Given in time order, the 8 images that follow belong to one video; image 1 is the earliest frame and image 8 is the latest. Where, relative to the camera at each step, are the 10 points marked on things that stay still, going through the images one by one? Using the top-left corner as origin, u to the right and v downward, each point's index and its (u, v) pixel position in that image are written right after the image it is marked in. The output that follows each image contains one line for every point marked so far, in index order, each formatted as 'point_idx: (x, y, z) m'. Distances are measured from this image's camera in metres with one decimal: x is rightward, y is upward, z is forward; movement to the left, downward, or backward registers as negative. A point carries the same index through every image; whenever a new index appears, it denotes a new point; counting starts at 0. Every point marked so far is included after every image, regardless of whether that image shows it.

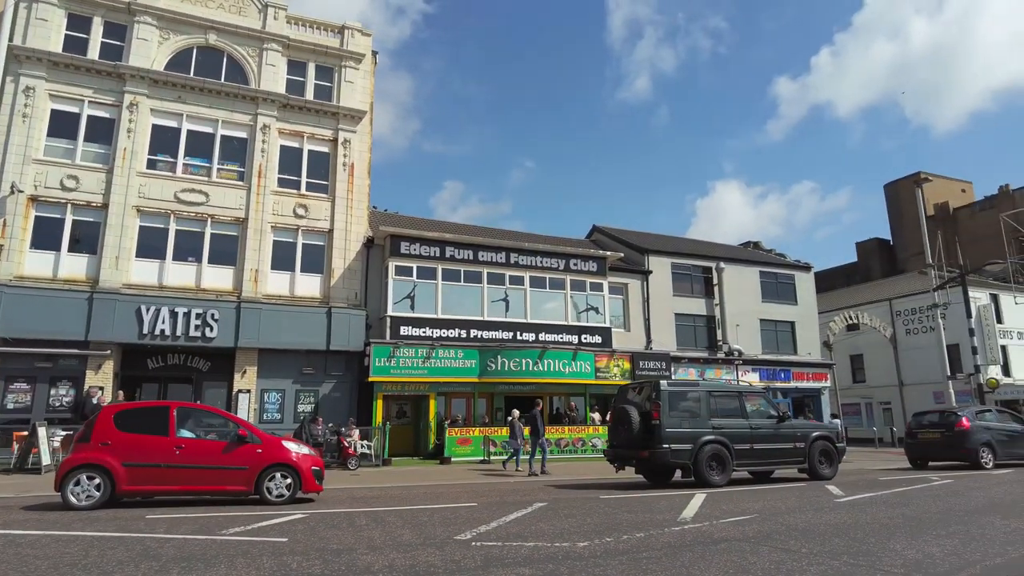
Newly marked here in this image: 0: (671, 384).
0: (+3.5, -1.8, +12.3) m
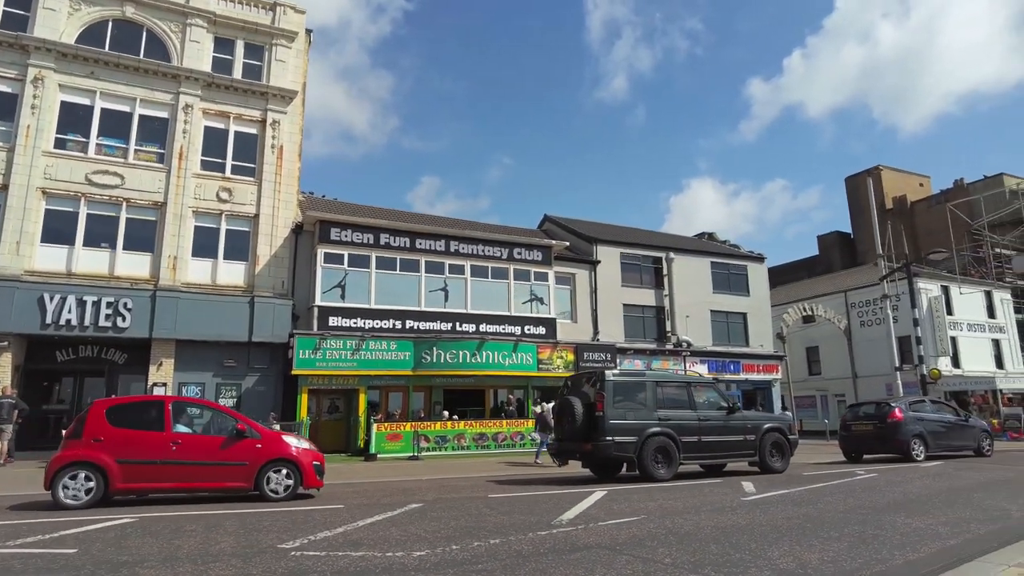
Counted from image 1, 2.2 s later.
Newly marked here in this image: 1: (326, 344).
0: (+1.9, -1.5, +11.5) m
1: (-5.4, -1.6, +19.3) m
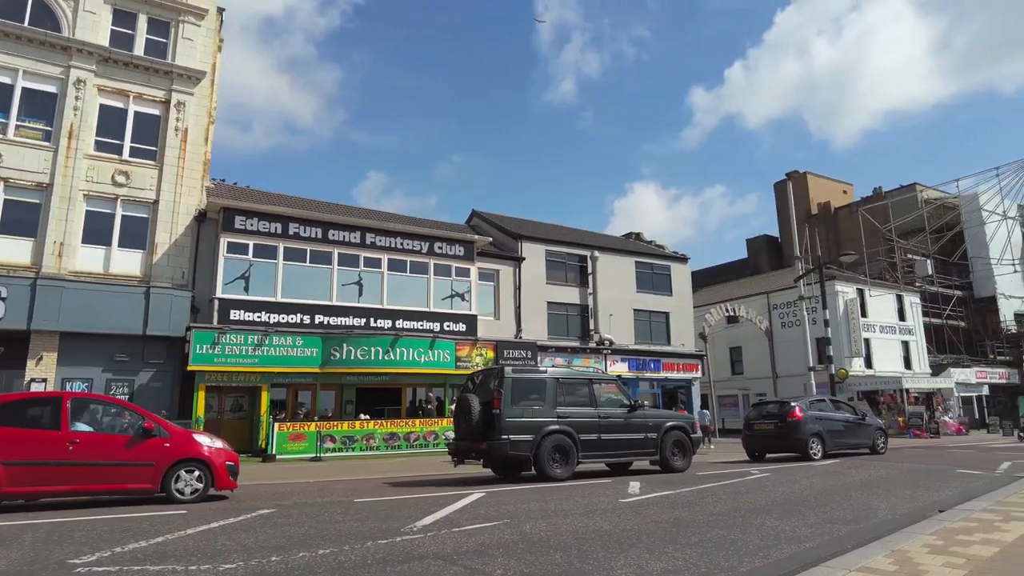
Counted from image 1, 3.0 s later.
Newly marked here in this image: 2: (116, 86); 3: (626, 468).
0: (+0.1, -1.4, +11.1) m
1: (-7.9, -1.4, +18.2) m
2: (-11.7, +6.0, +19.7) m
3: (+2.3, -3.5, +12.9) m
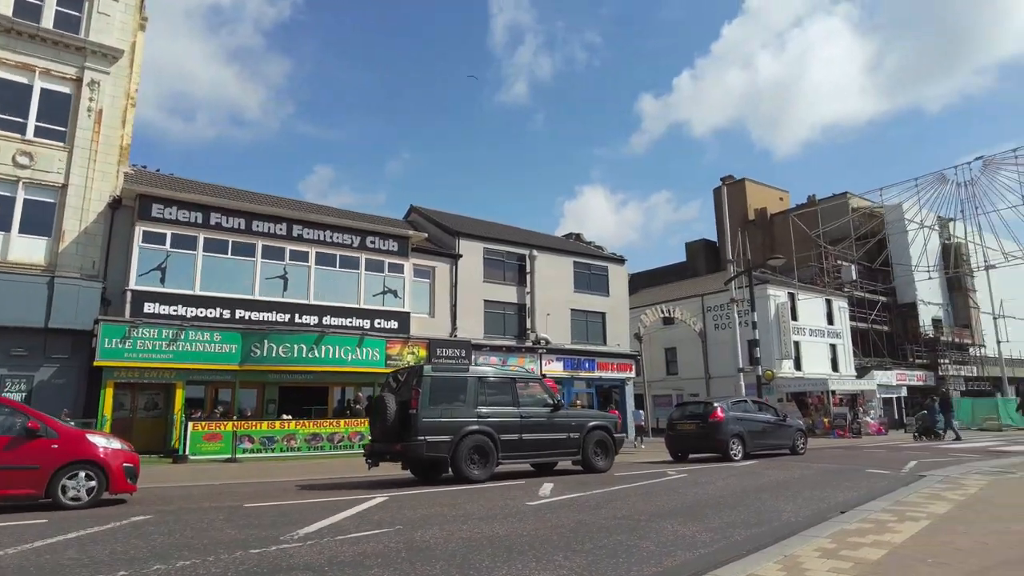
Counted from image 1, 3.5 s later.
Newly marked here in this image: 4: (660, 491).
0: (-1.2, -1.3, +10.7) m
1: (-9.7, -1.2, +17.2) m
2: (-13.6, +6.3, +18.4) m
3: (+0.7, -3.5, +12.7) m
4: (+1.9, -2.6, +8.5) m
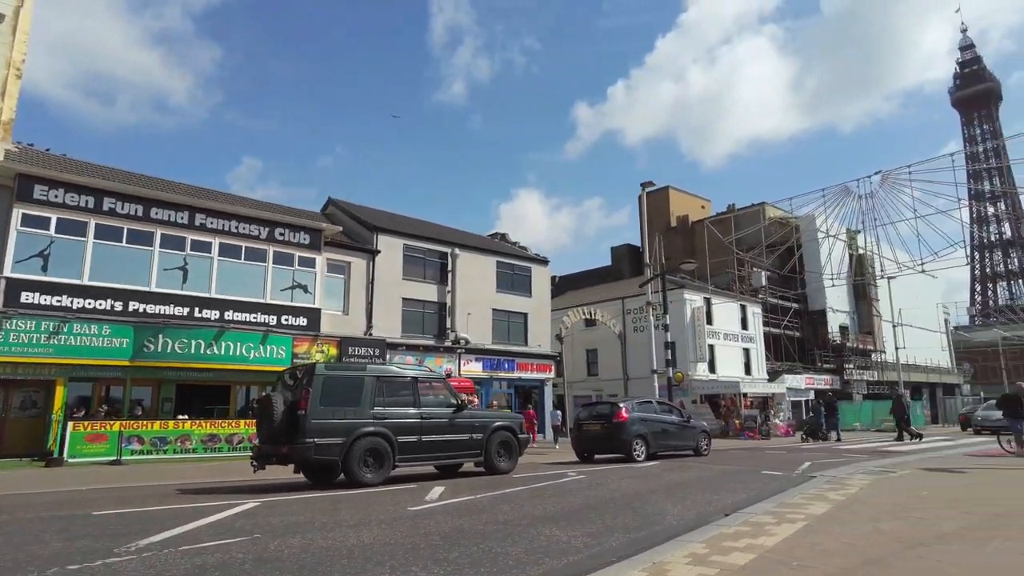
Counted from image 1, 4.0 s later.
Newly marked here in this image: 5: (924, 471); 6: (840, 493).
0: (-2.8, -1.2, +10.2) m
1: (-11.9, -0.9, +15.8) m
2: (-15.7, +6.7, +16.6) m
3: (-1.1, -3.4, +12.4) m
4: (+0.5, -2.6, +8.3) m
5: (+6.7, -3.0, +10.8) m
6: (+4.1, -2.6, +8.4) m
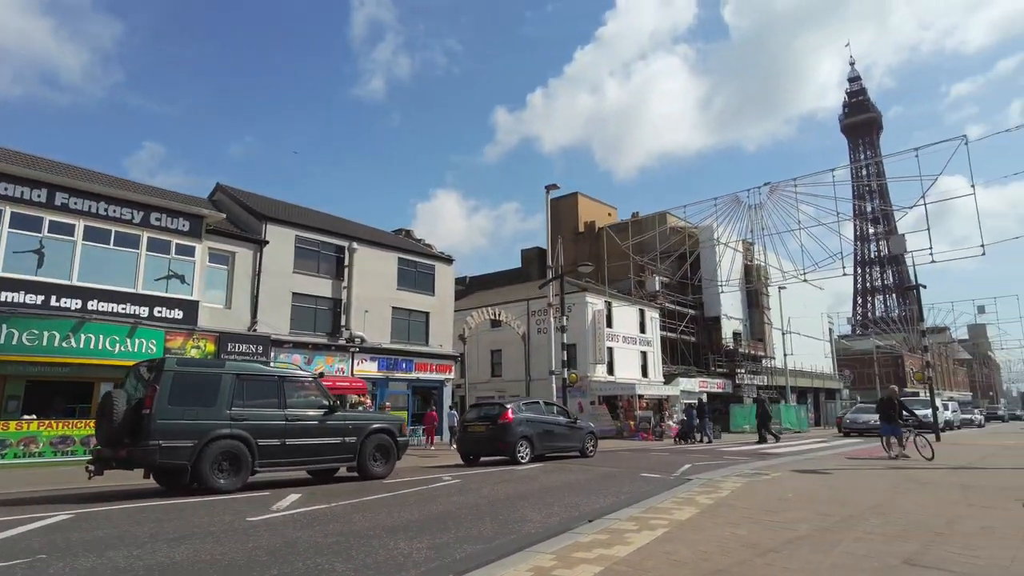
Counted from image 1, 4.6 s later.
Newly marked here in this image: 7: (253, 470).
0: (-4.6, -1.0, +9.3) m
1: (-14.3, -0.4, +13.6) m
2: (-17.9, +7.2, +14.0) m
3: (-3.2, -3.3, +11.6) m
4: (-1.1, -2.5, +7.8) m
5: (+4.7, -3.1, +11.1) m
6: (+2.5, -2.6, +8.4) m
7: (-3.7, -2.6, +9.6) m
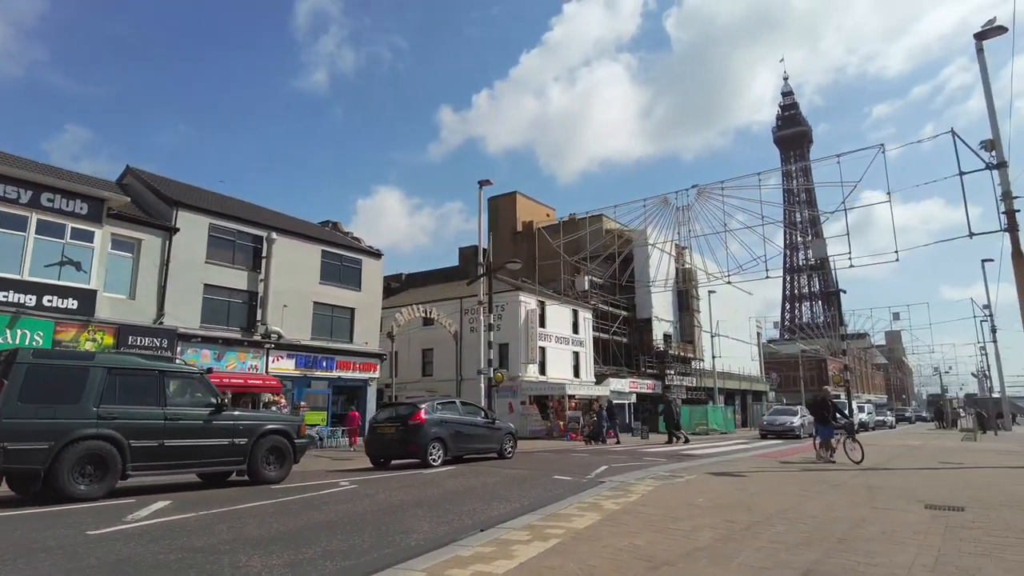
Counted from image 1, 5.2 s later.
0: (-5.8, -0.8, +8.3) m
1: (-15.9, 0.0, +11.8) m
2: (-19.4, +7.7, +11.8) m
3: (-4.7, -3.1, +10.7) m
4: (-2.3, -2.4, +7.1) m
5: (+3.2, -3.1, +10.9) m
6: (+1.3, -2.6, +8.0) m
7: (-5.0, -2.4, +8.6) m
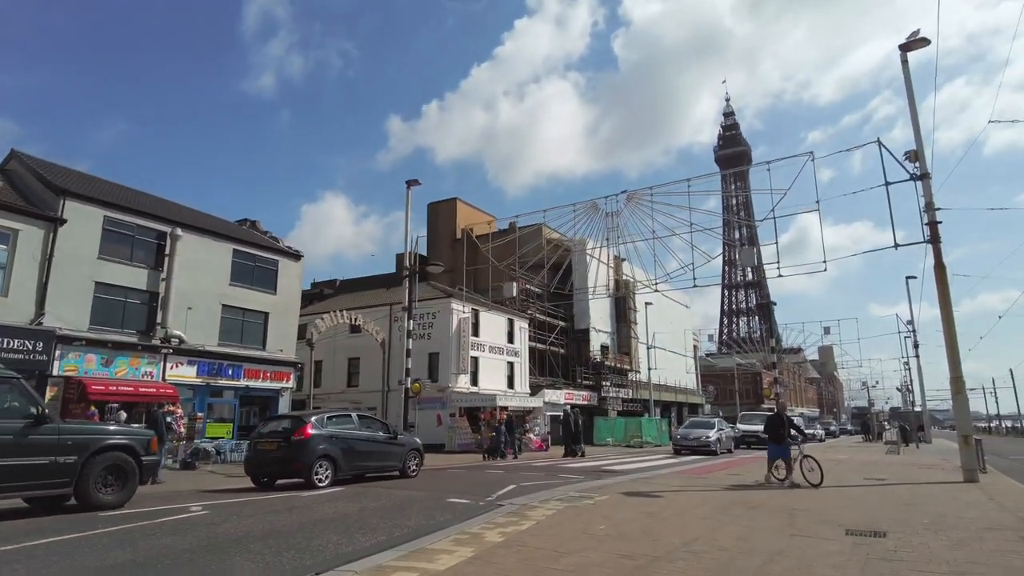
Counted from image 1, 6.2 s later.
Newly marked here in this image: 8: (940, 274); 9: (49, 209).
0: (-7.1, -0.6, +6.6) m
1: (-17.4, +0.3, +9.3) m
2: (-20.7, +8.1, +9.2) m
3: (-6.3, -3.0, +9.1) m
4: (-3.5, -2.2, +5.7) m
5: (+1.6, -3.1, +10.0) m
6: (-0.1, -2.5, +6.9) m
7: (-6.4, -2.2, +7.0) m
8: (+9.5, +0.3, +14.7) m
9: (-13.4, +2.3, +19.3) m
